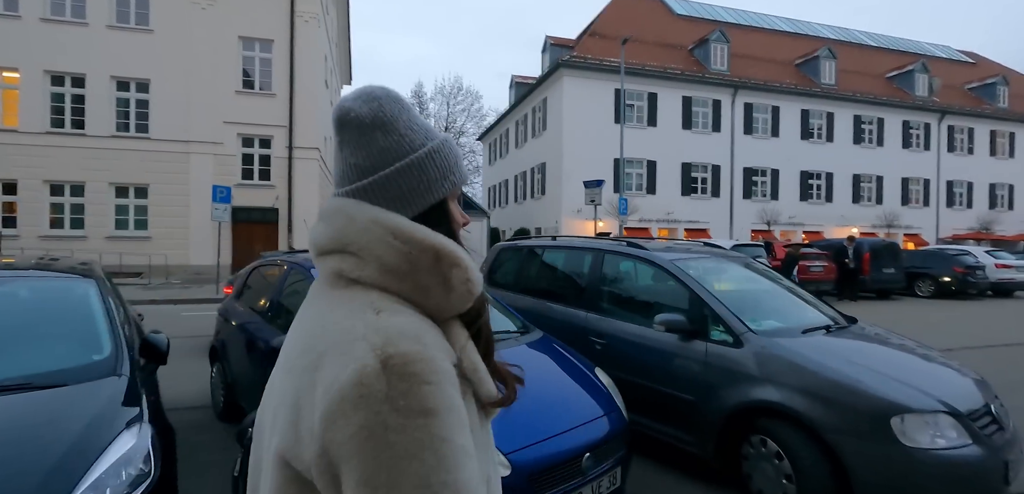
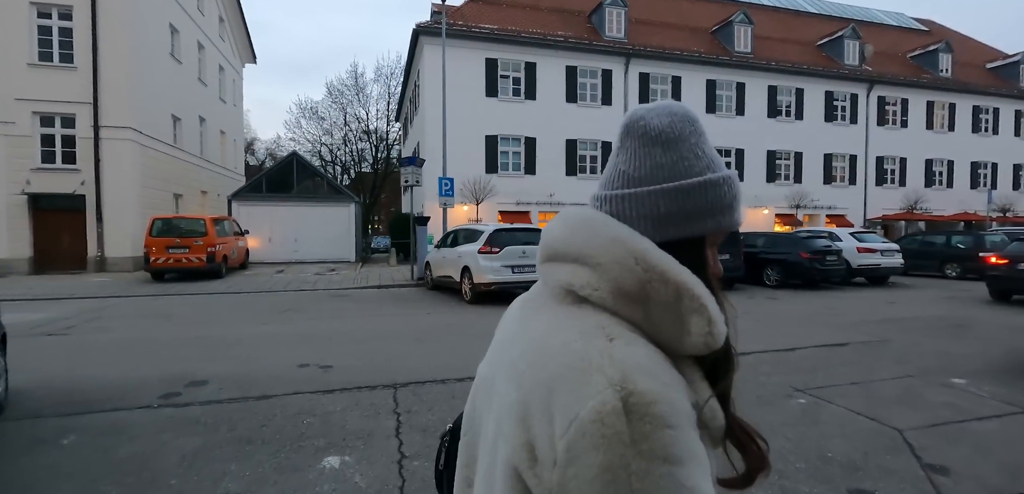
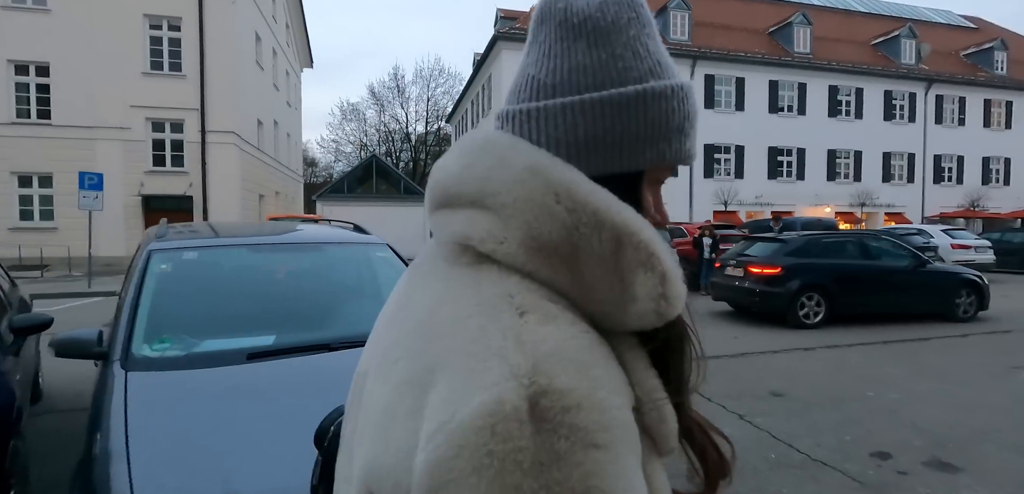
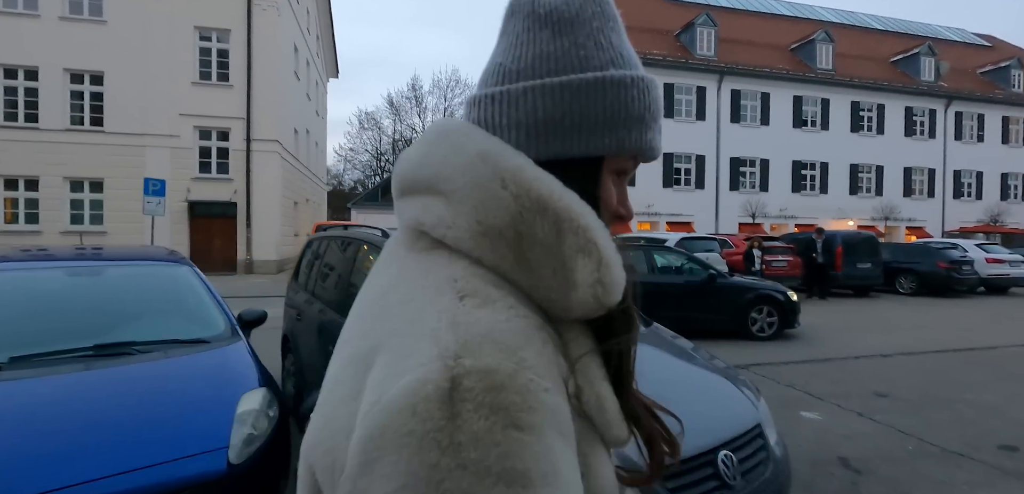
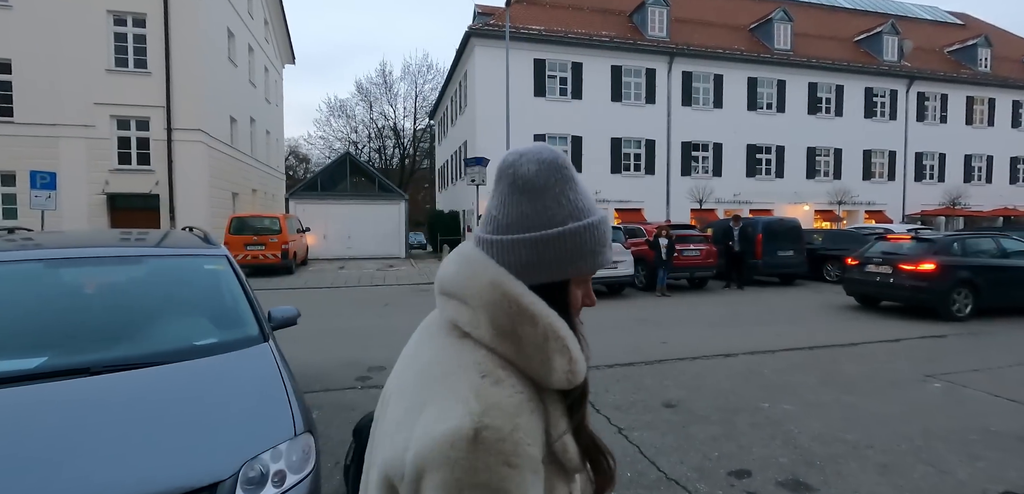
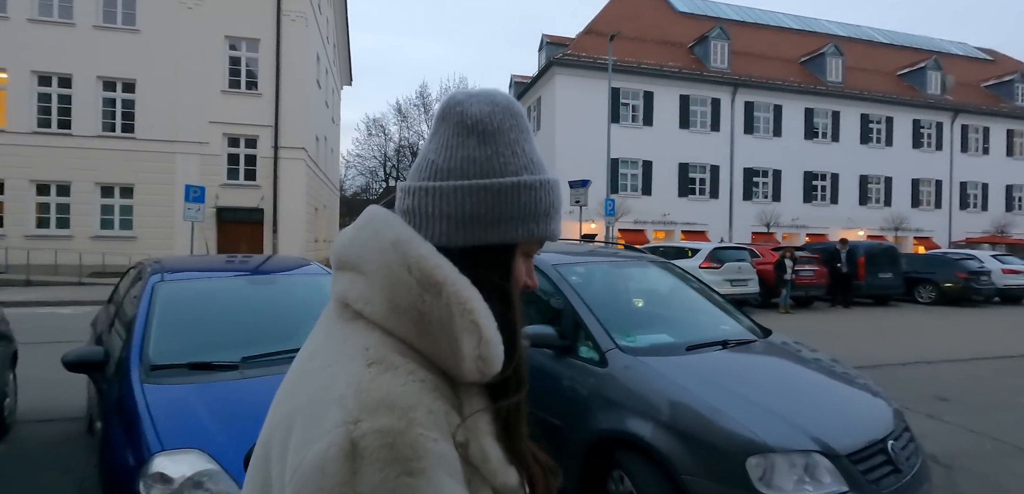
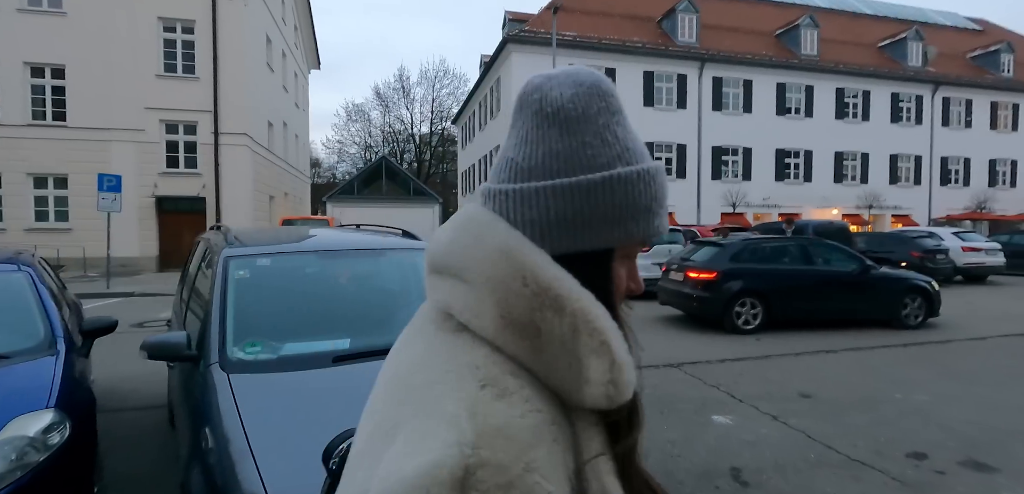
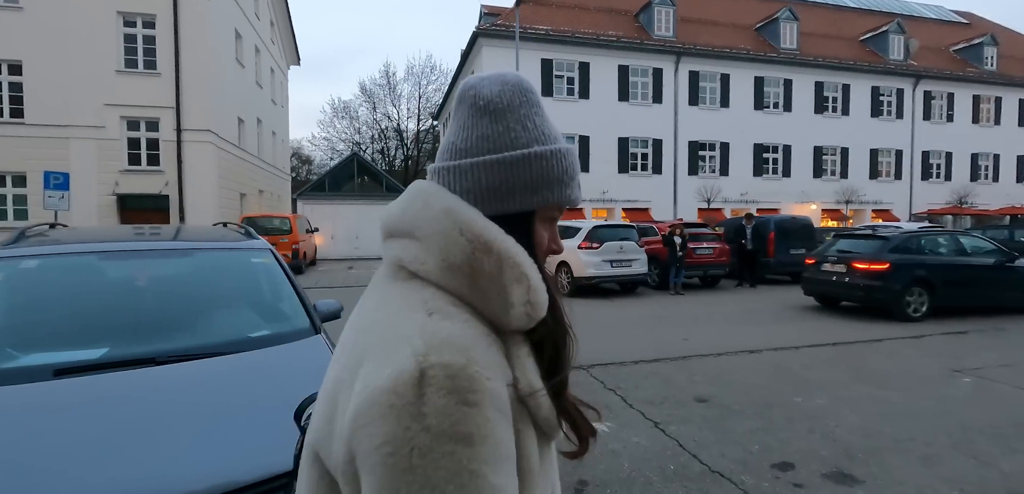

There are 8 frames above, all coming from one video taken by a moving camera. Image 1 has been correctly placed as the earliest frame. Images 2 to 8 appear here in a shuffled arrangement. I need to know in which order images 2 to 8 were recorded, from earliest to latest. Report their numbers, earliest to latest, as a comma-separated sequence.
6, 4, 7, 3, 8, 5, 2
